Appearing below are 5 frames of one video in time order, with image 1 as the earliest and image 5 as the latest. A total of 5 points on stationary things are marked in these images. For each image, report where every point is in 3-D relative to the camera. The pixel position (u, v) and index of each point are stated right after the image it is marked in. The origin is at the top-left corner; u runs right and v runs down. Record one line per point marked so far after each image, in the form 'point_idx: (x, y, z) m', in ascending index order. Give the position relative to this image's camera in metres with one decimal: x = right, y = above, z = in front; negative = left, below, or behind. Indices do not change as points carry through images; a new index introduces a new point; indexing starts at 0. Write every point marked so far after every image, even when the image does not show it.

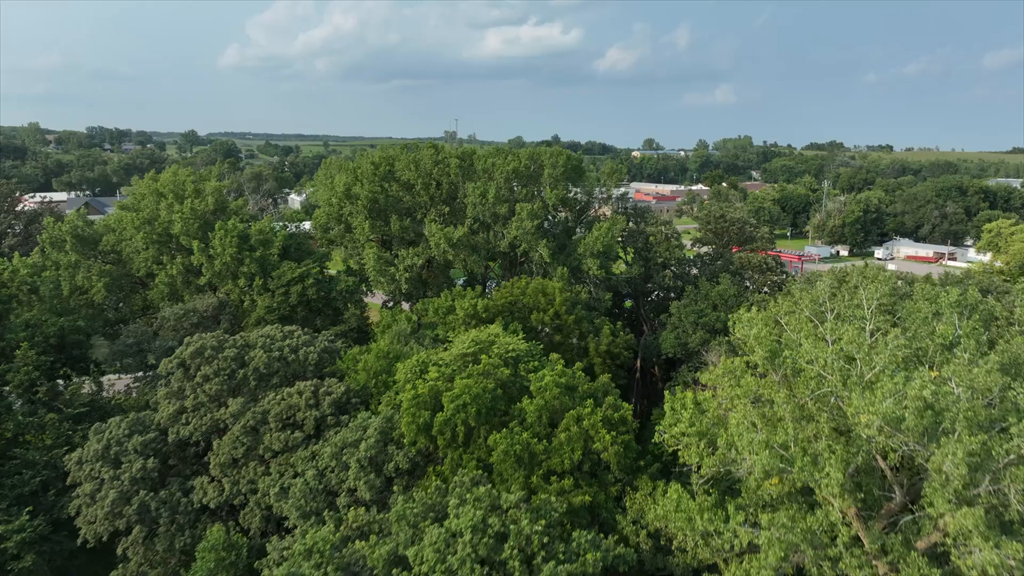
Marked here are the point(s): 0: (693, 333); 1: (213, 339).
0: (+4.6, -1.2, +18.0) m
1: (-5.6, -1.0, +13.3) m
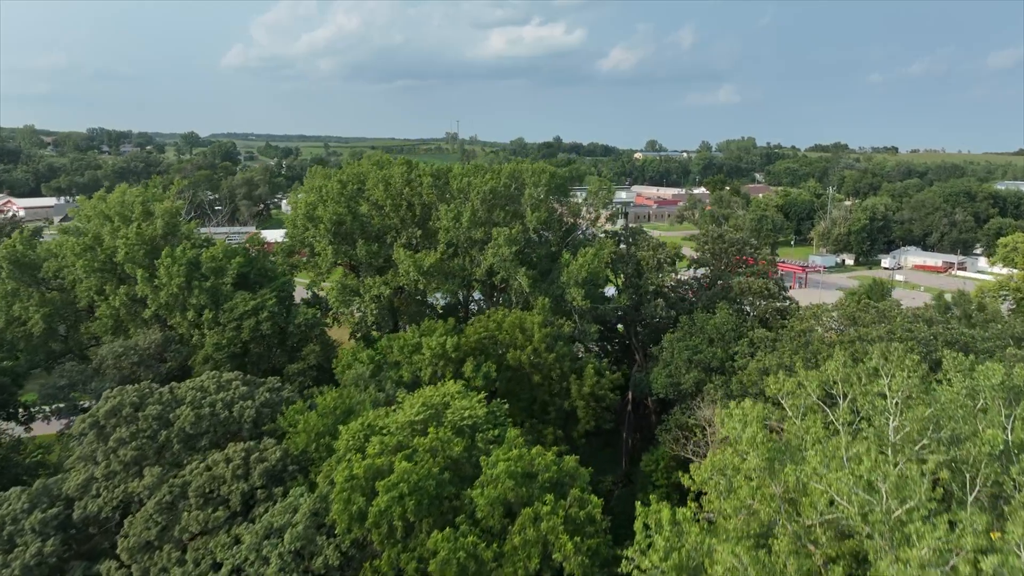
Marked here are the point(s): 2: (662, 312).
0: (+4.0, -1.9, +16.3) m
1: (-6.2, -1.8, +11.7) m
2: (+3.8, -0.6, +18.1) m
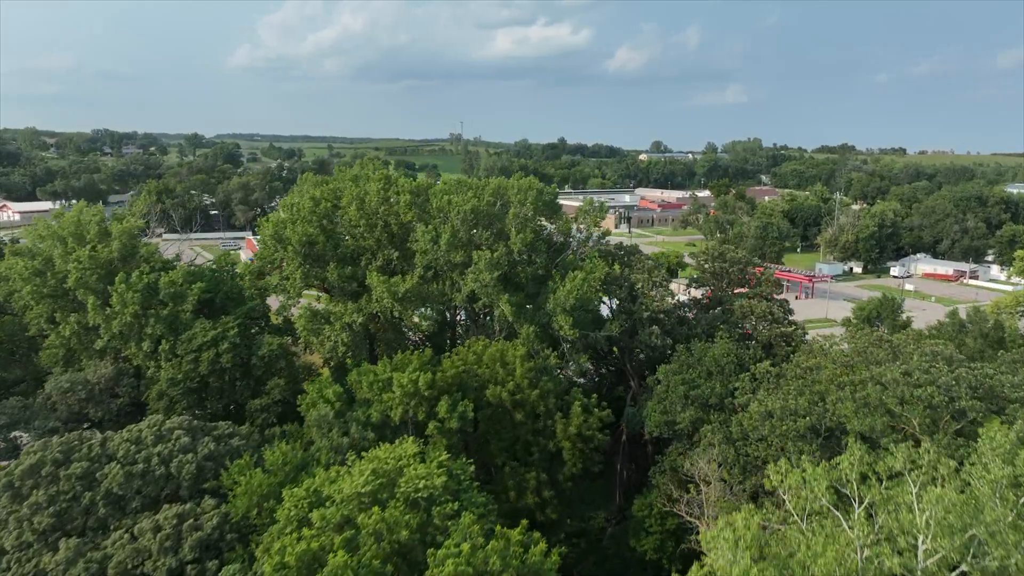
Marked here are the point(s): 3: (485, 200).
0: (+3.6, -2.6, +15.0) m
1: (-6.6, -2.4, +10.5) m
2: (+3.4, -1.2, +16.8) m
3: (-0.7, +2.2, +17.3) m
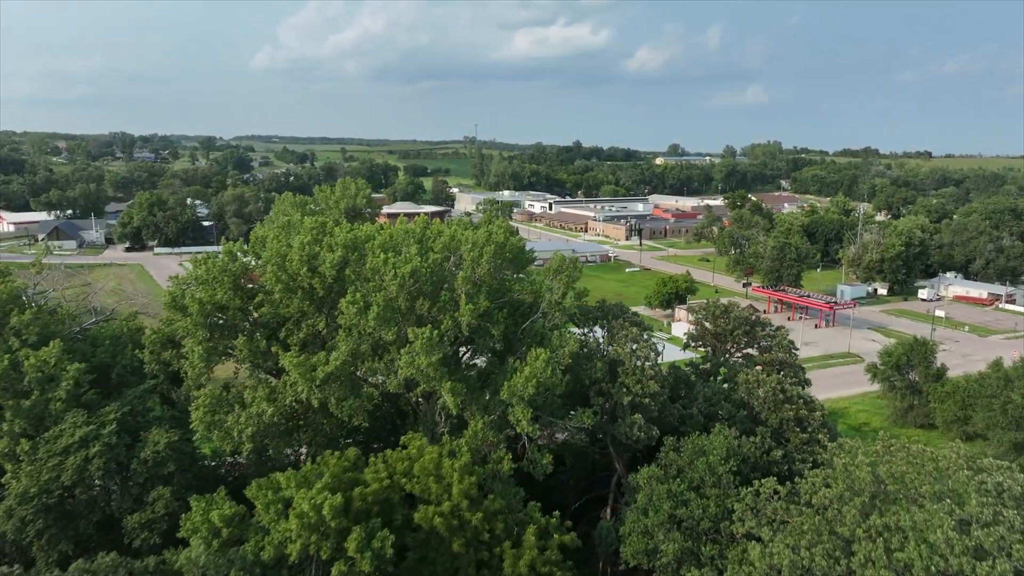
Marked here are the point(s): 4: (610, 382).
0: (+2.6, -4.1, +11.8) m
1: (-7.8, -3.9, +7.5) m
2: (+2.4, -2.8, +13.6) m
3: (-1.6, +0.6, +14.2) m
4: (+2.0, -1.9, +14.3) m
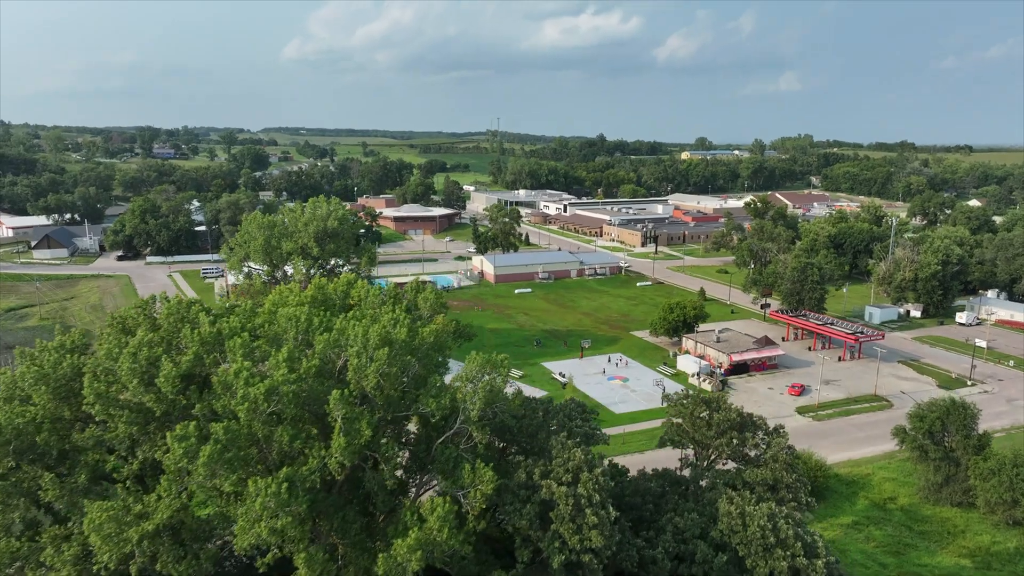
0: (+0.9, -5.9, +8.3) m
1: (-9.6, -5.7, +4.4) m
2: (+0.9, -4.6, +10.1) m
3: (-3.1, -1.1, +10.8) m
4: (+0.4, -3.7, +10.8) m
